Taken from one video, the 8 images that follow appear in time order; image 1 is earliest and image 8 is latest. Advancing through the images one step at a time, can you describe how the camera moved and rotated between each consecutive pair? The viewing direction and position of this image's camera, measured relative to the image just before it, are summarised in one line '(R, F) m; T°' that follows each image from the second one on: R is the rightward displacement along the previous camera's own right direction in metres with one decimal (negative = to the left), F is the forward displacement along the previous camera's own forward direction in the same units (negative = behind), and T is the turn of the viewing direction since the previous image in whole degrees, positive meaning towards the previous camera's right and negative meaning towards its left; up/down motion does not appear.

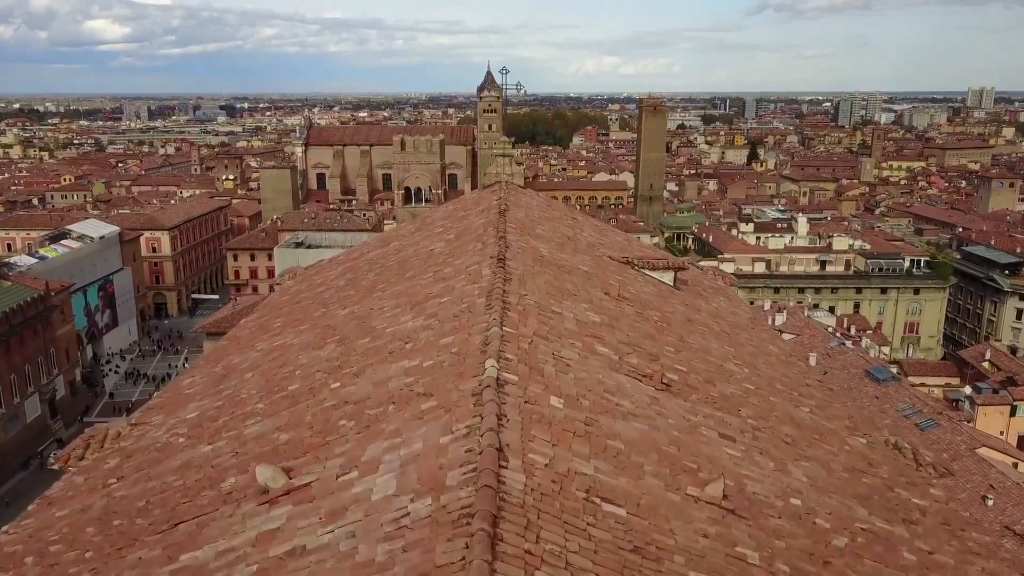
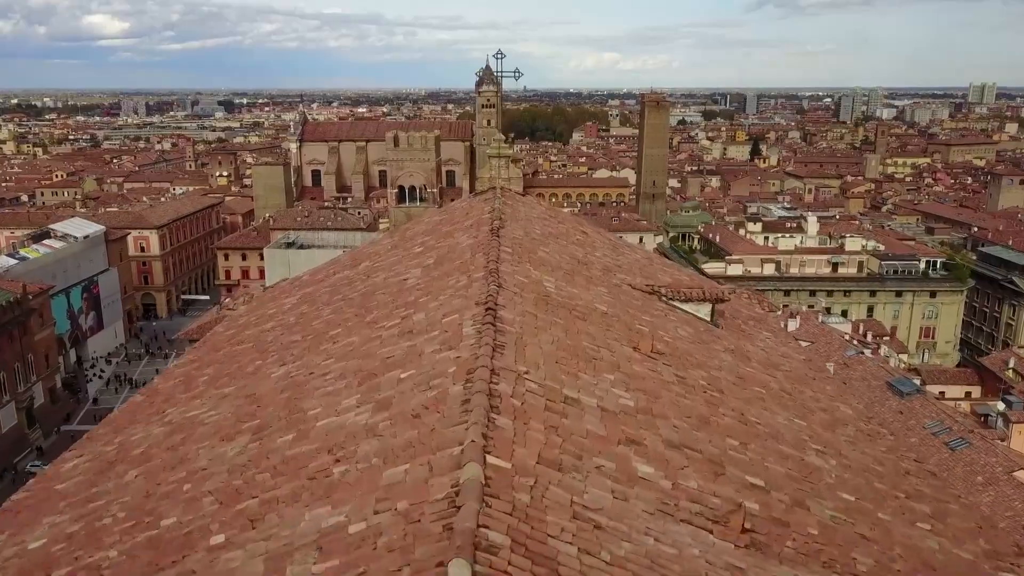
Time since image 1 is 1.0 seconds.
(0.0, +1.6) m; 0°
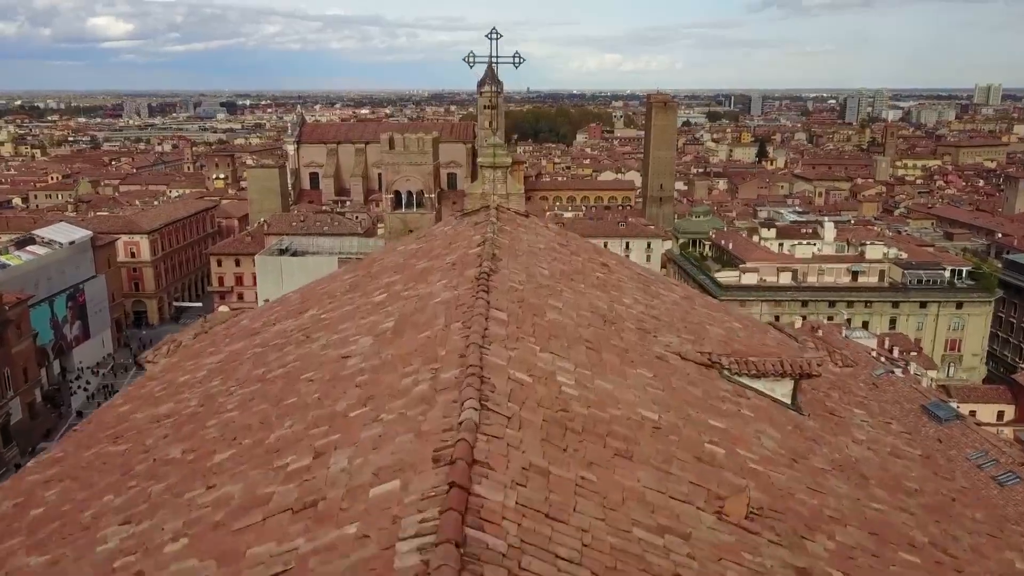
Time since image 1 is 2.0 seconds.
(0.0, +1.9) m; 0°
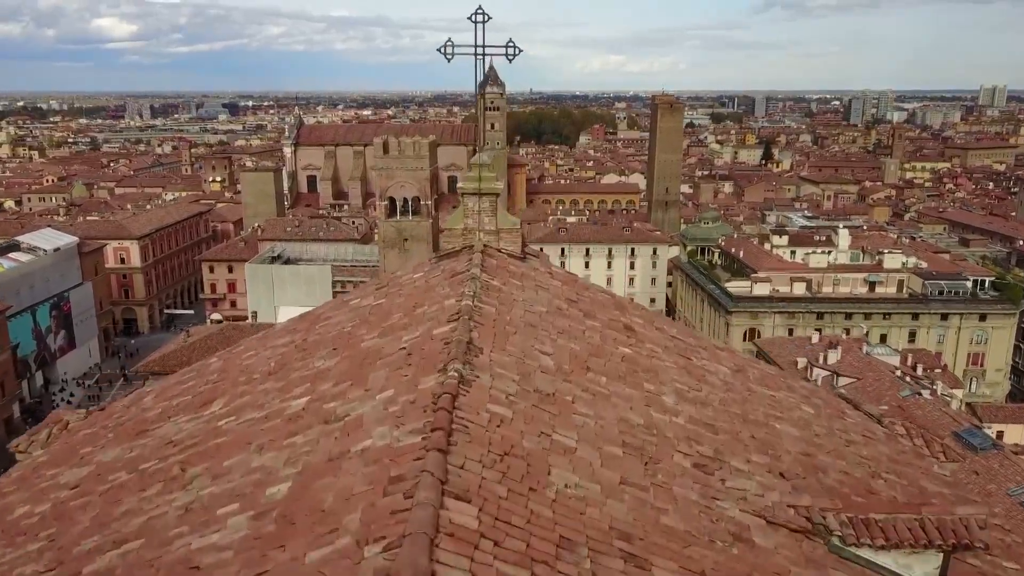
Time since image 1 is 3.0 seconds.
(+0.1, +1.7) m; 0°
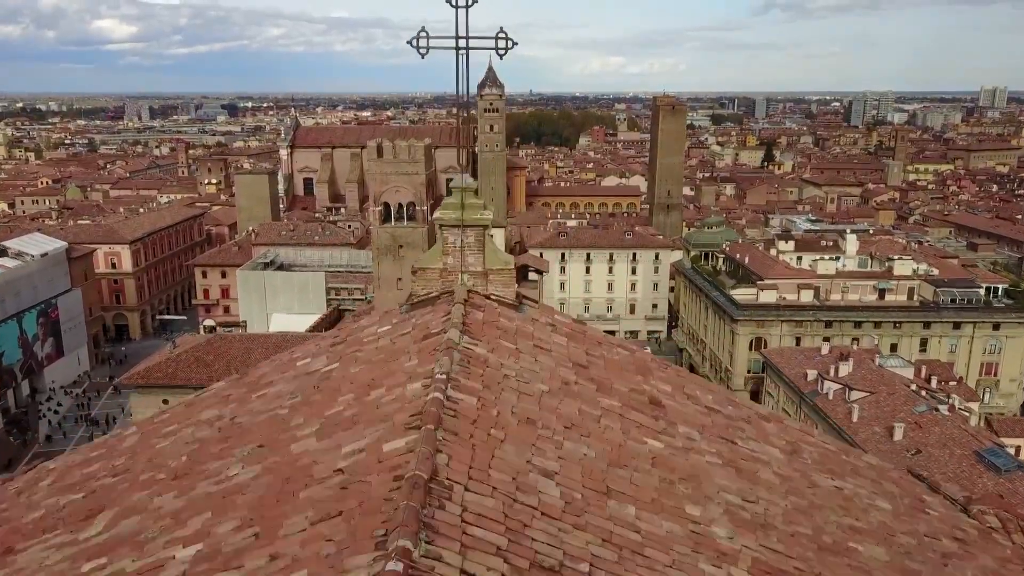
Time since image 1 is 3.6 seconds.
(0.0, +1.0) m; 0°
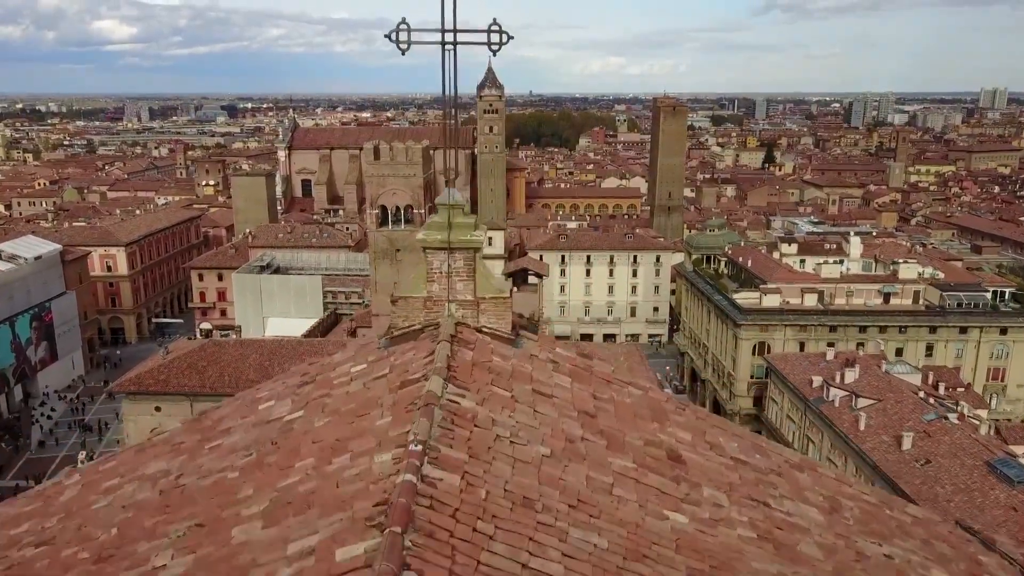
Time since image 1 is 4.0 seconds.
(0.0, +0.5) m; 0°
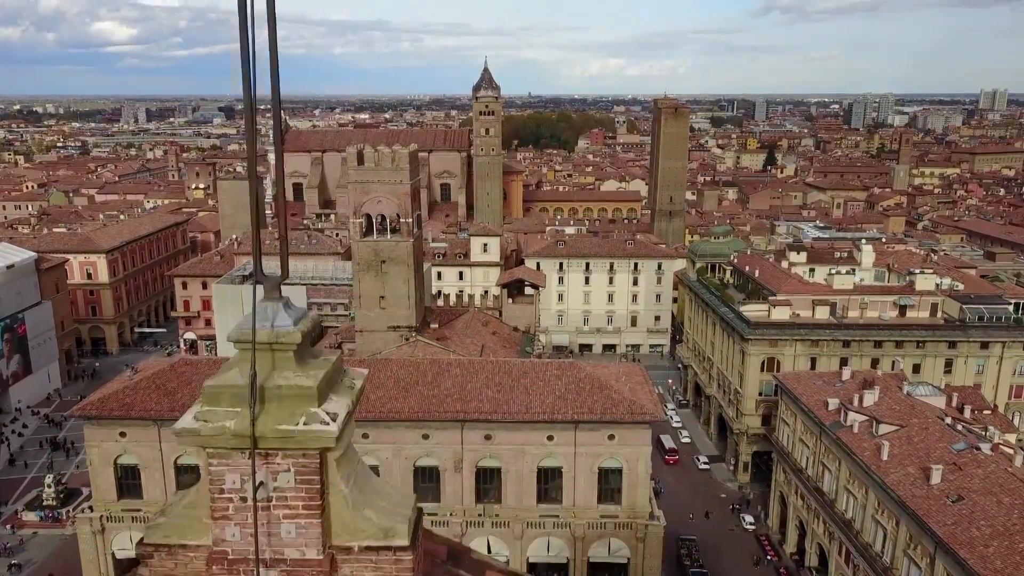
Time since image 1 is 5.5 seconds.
(+0.2, +1.9) m; 0°
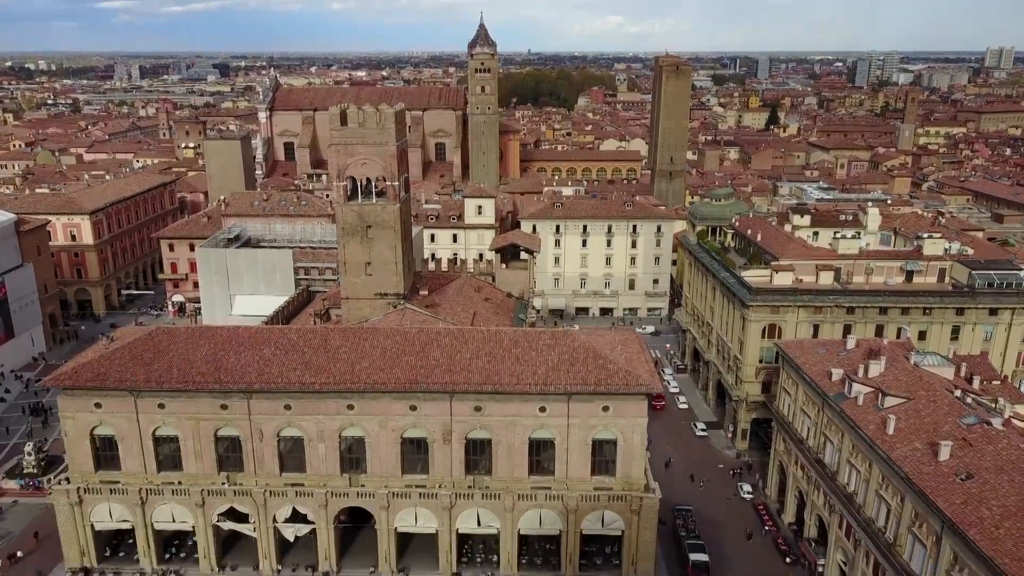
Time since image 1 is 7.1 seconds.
(+0.2, +1.1) m; 0°
